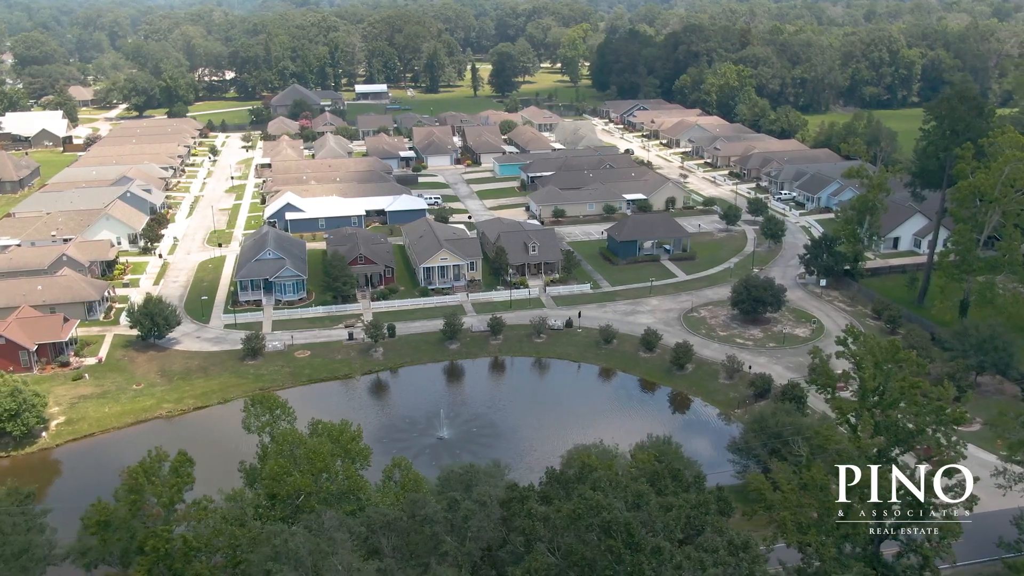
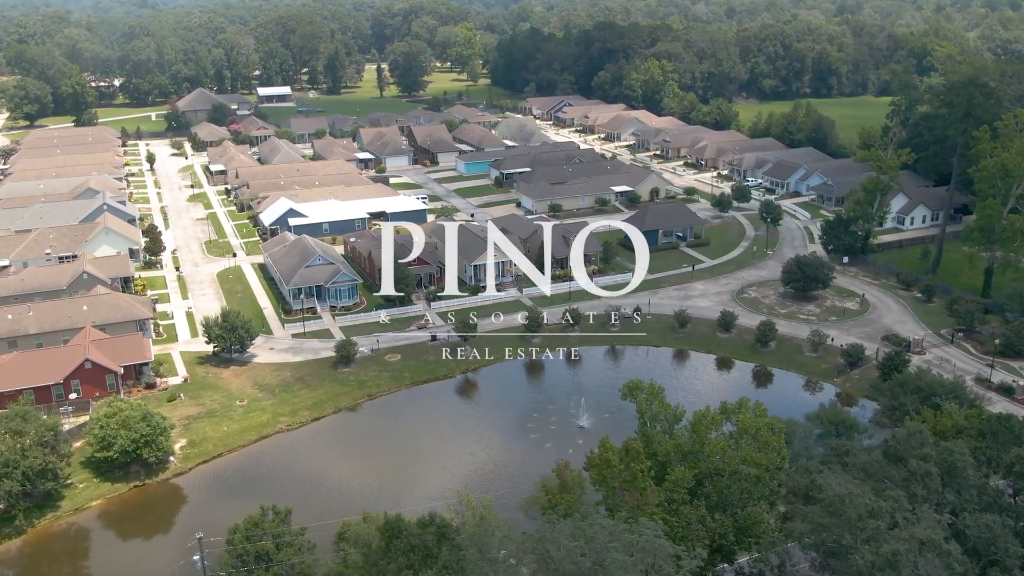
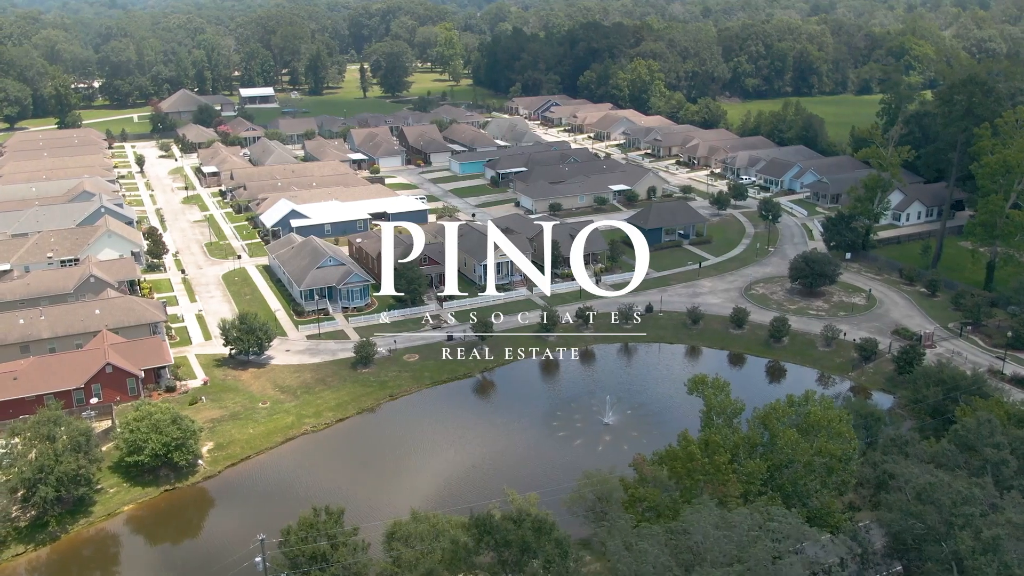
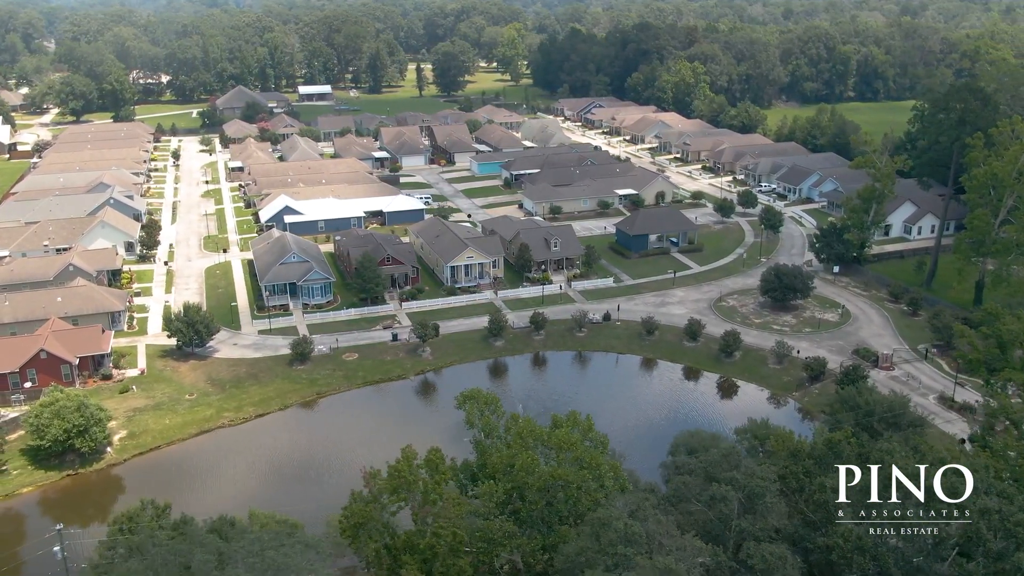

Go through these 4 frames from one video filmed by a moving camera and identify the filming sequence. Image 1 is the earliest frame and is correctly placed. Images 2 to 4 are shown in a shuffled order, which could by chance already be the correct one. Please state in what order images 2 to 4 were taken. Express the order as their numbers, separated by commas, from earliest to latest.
4, 2, 3
